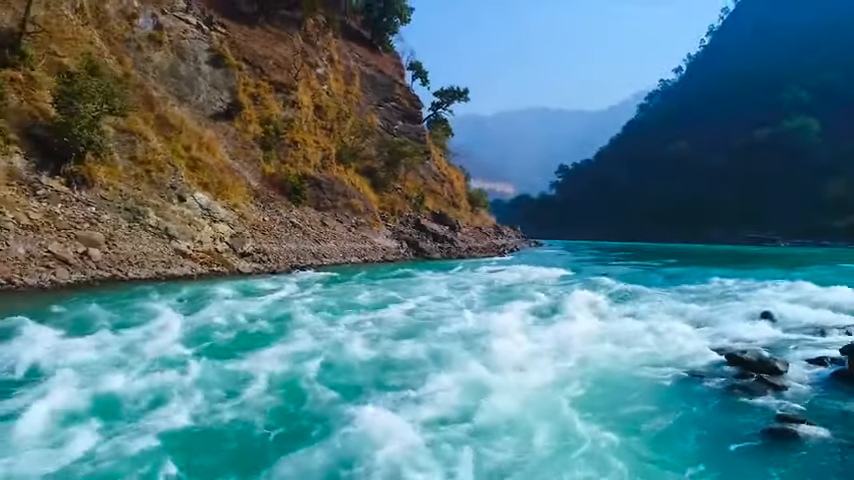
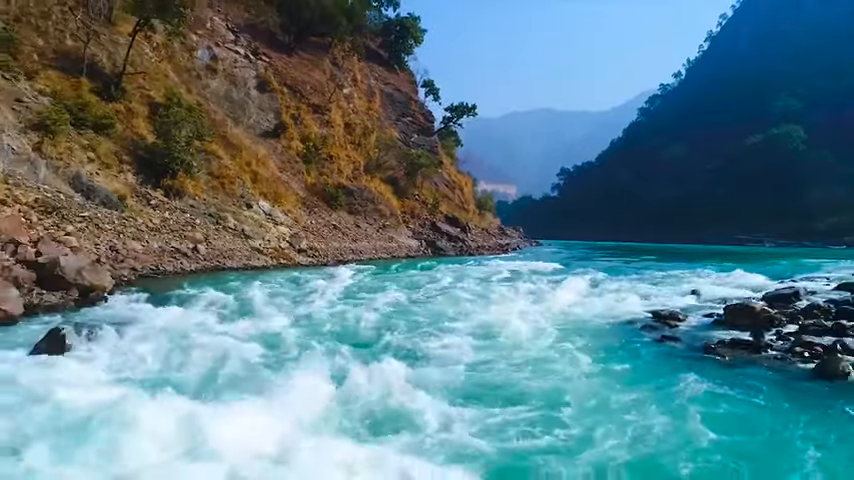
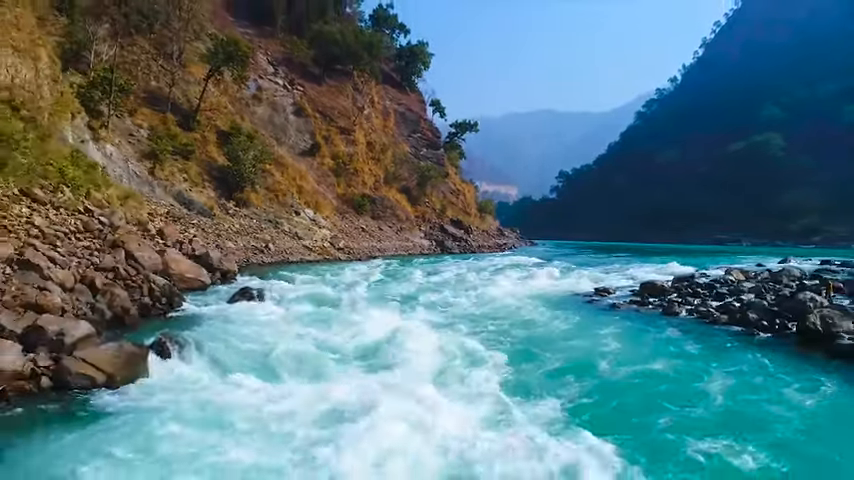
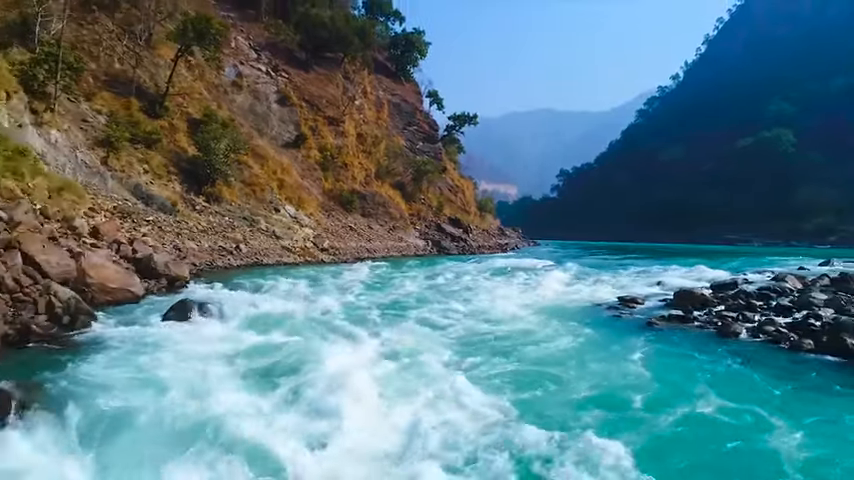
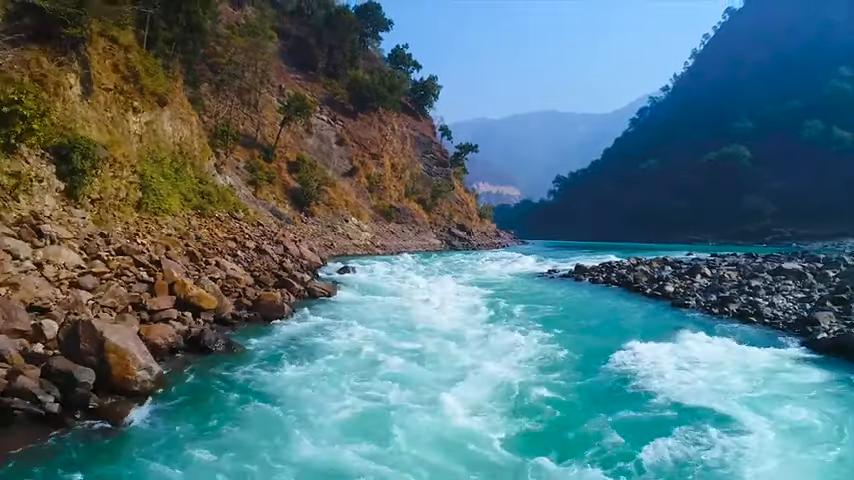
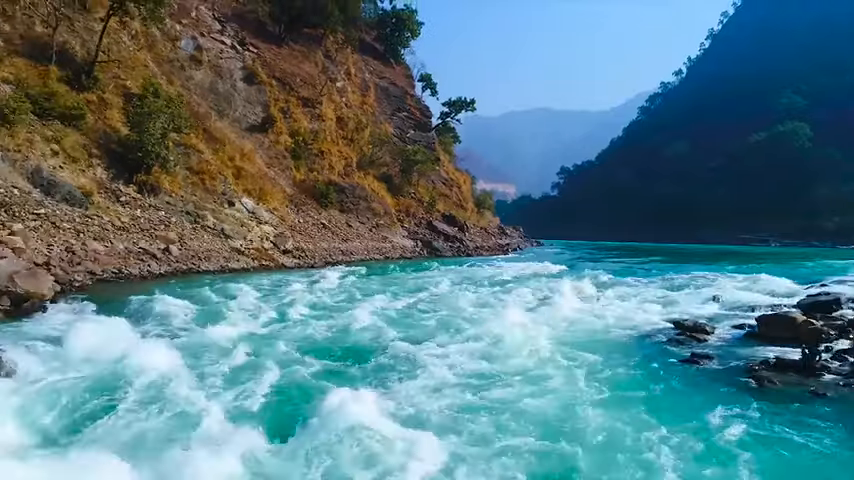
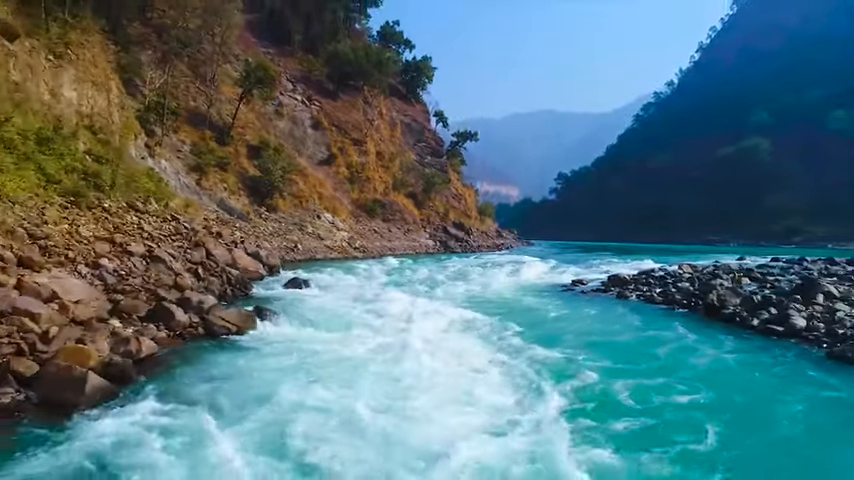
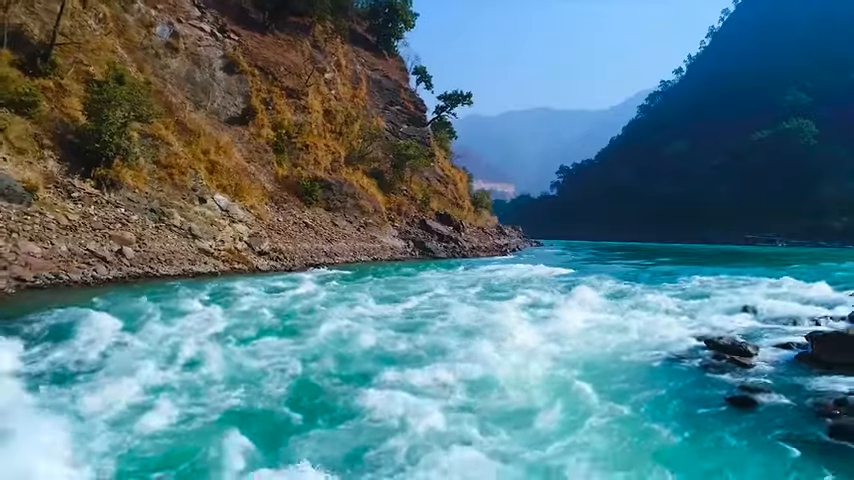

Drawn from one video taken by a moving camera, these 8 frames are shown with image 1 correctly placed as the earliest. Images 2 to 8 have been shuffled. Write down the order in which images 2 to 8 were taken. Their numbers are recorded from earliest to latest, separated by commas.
8, 6, 2, 4, 3, 7, 5
